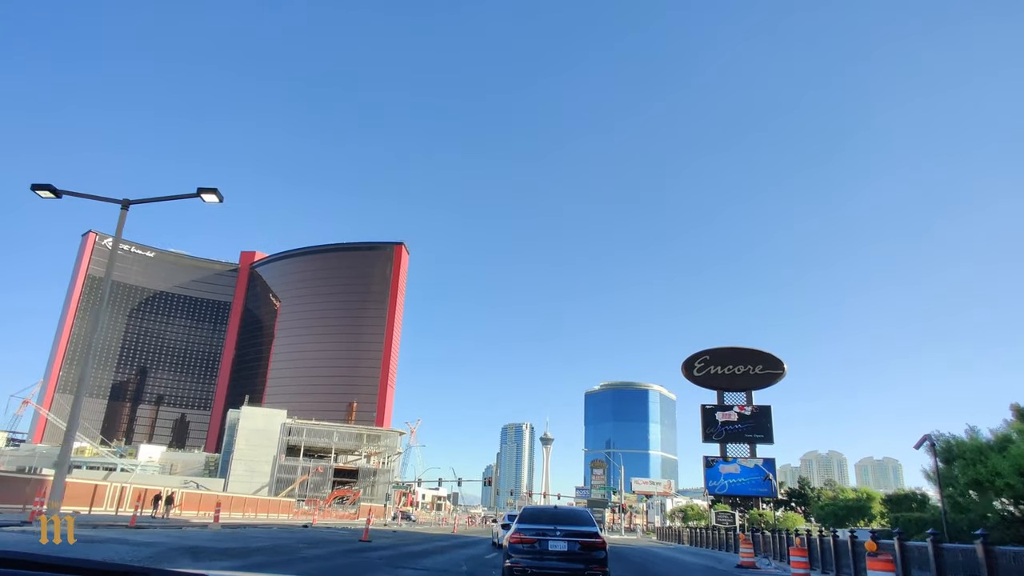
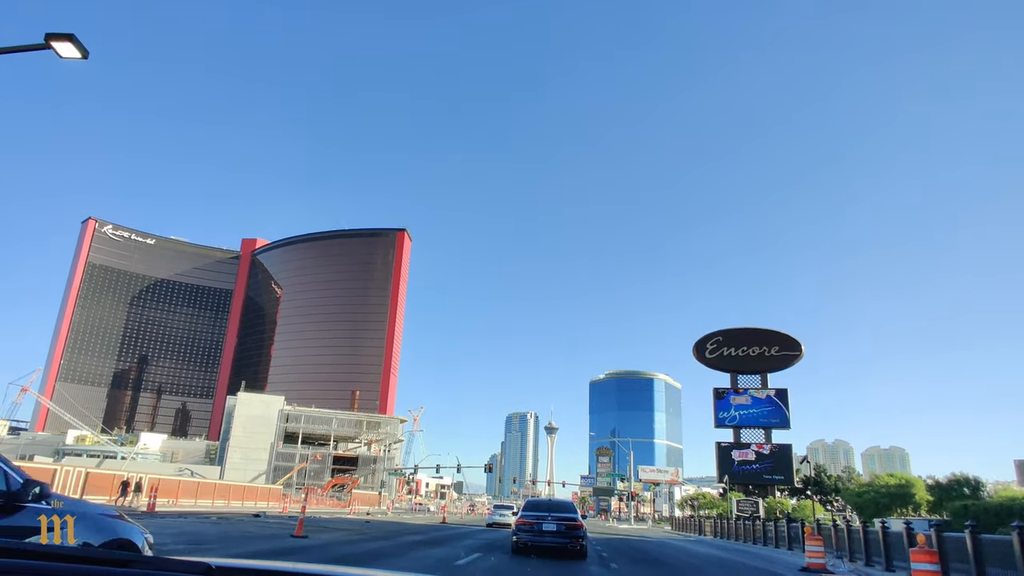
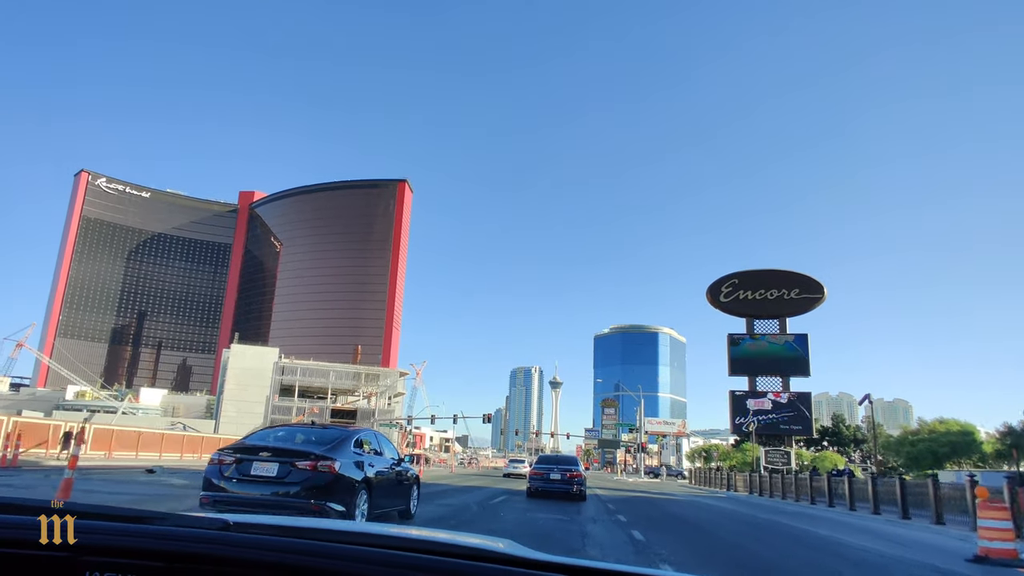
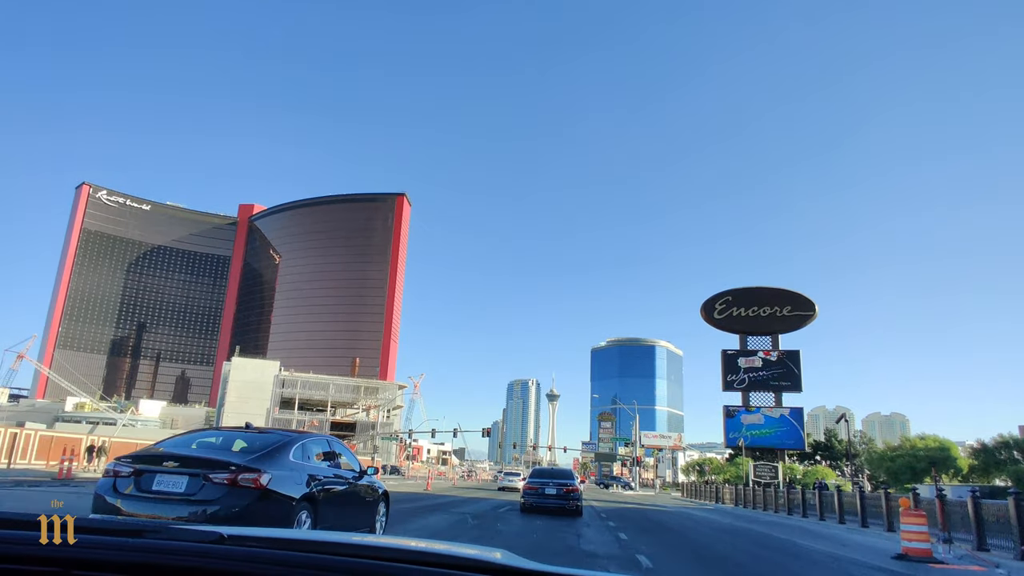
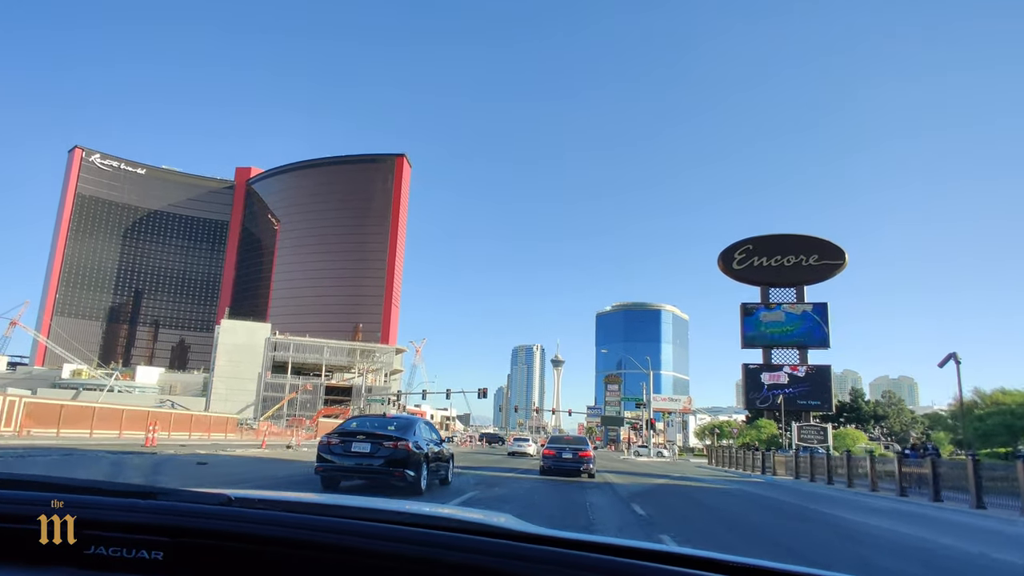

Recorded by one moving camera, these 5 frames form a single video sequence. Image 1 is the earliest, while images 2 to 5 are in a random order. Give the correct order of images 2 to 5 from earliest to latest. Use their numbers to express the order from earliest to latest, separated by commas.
2, 4, 3, 5
